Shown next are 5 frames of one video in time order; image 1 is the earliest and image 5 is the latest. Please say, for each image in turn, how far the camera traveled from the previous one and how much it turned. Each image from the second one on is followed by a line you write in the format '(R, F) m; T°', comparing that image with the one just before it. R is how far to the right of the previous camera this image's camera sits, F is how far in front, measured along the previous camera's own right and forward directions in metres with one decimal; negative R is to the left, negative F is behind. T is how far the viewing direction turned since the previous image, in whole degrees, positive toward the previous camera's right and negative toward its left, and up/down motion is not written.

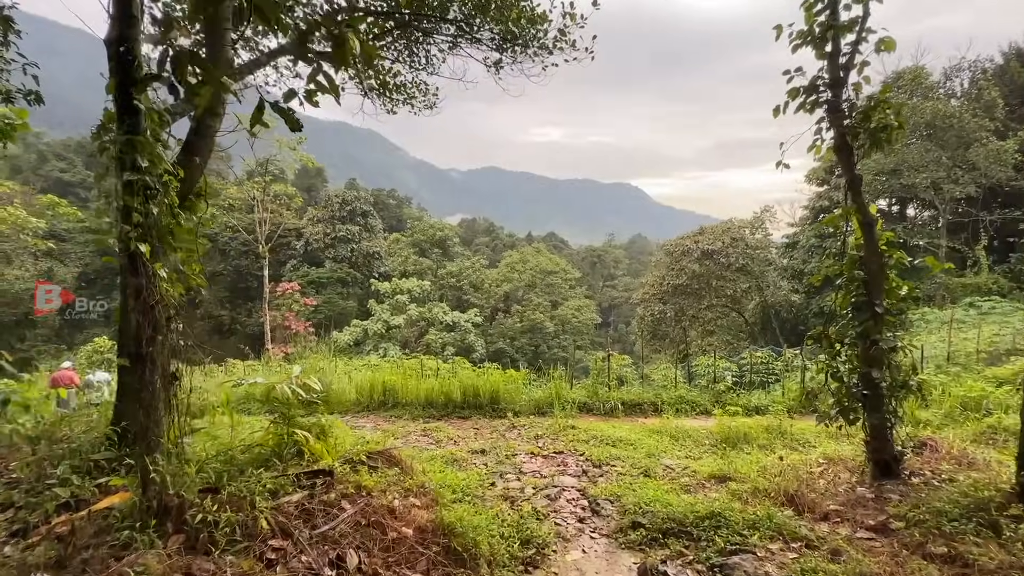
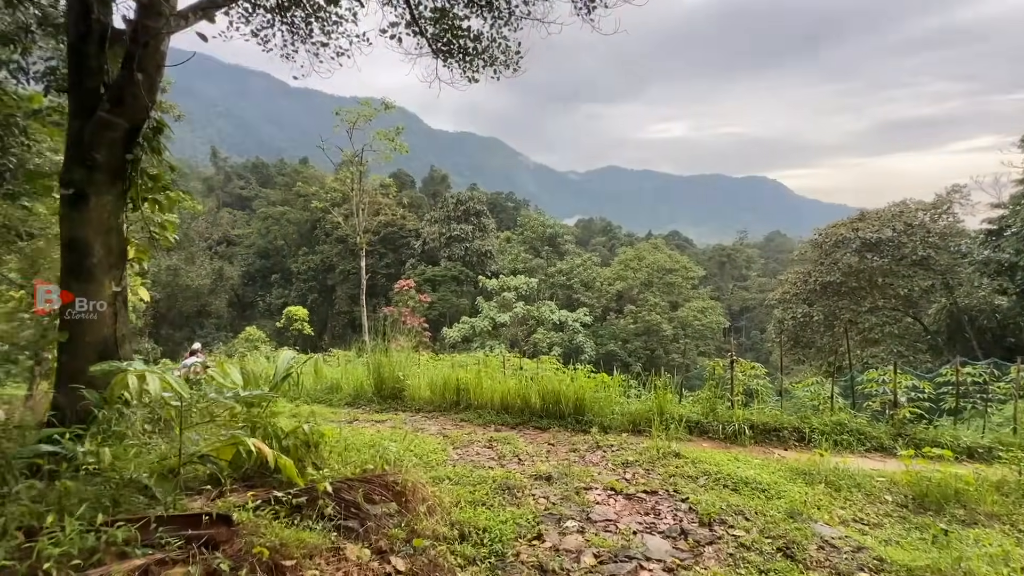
(+0.3, +0.9) m; -14°
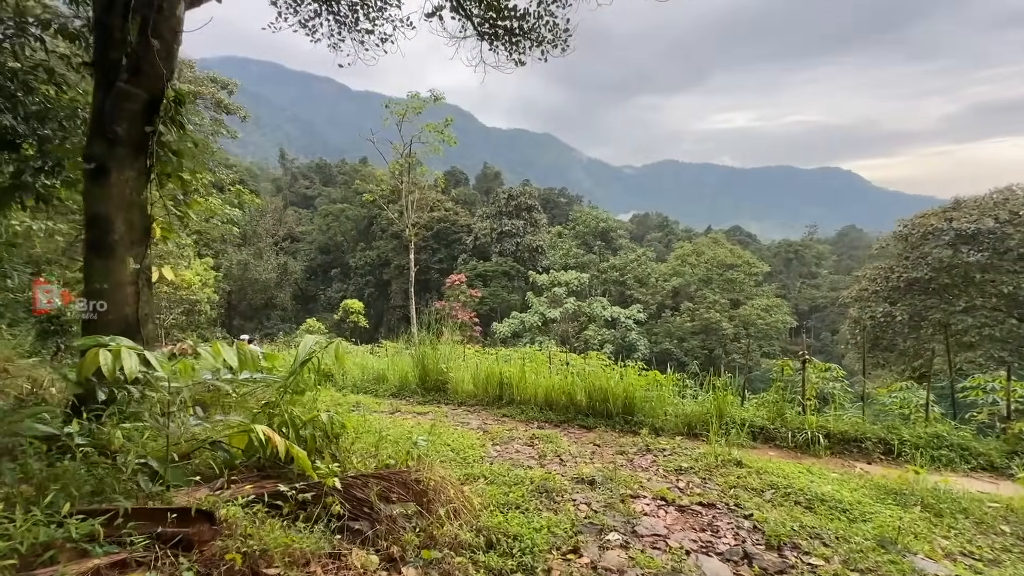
(+0.1, +0.2) m; -6°
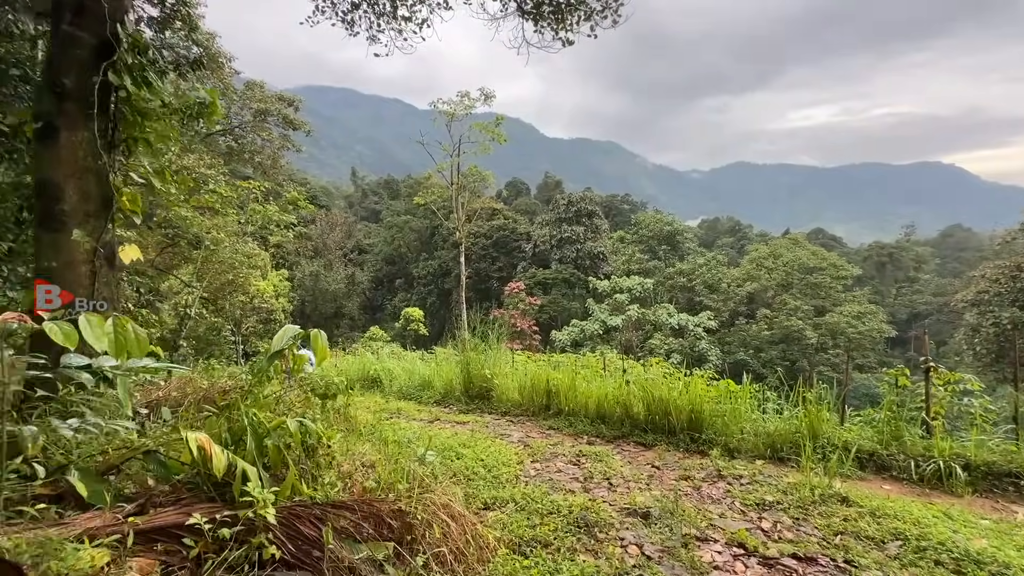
(+0.1, +0.5) m; -8°
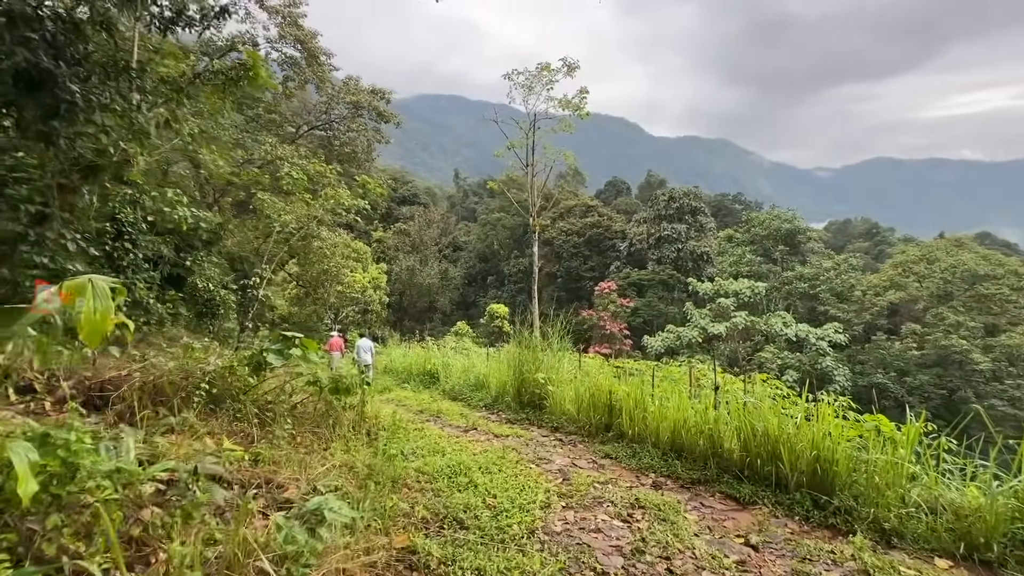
(+0.3, +0.9) m; -12°
